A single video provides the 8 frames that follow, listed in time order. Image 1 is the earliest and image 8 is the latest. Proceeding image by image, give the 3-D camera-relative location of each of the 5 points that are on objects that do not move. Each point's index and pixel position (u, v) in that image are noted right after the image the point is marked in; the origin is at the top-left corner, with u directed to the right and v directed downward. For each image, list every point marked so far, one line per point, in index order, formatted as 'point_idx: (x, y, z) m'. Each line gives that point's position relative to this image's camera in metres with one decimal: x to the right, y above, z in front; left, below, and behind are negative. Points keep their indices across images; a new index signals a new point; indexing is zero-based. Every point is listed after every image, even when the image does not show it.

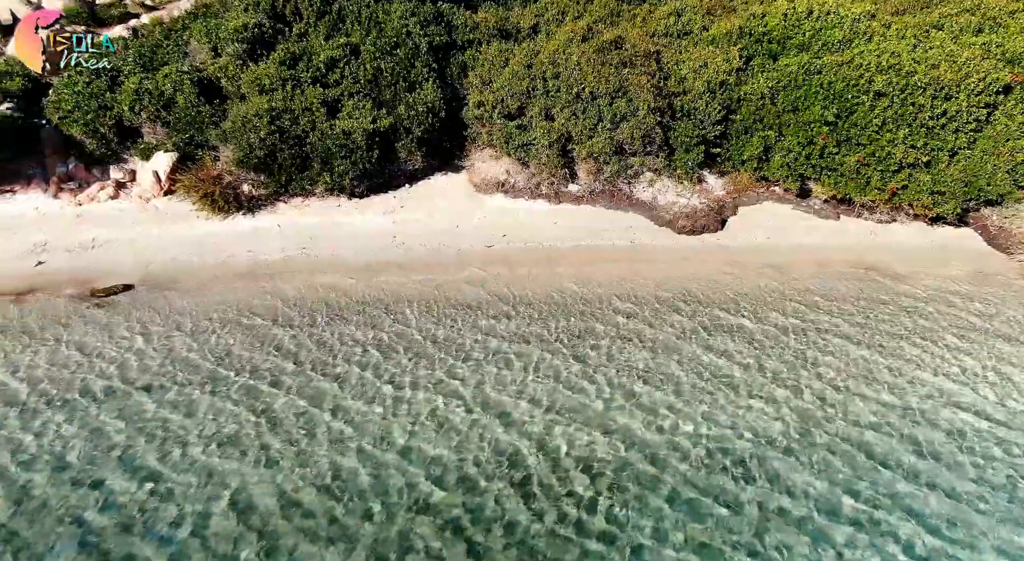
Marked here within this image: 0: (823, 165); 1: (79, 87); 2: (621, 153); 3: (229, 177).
0: (+6.4, +2.4, +11.5) m
1: (-9.4, +4.1, +11.9) m
2: (+2.4, +2.8, +12.1) m
3: (-6.1, +2.2, +11.9) m
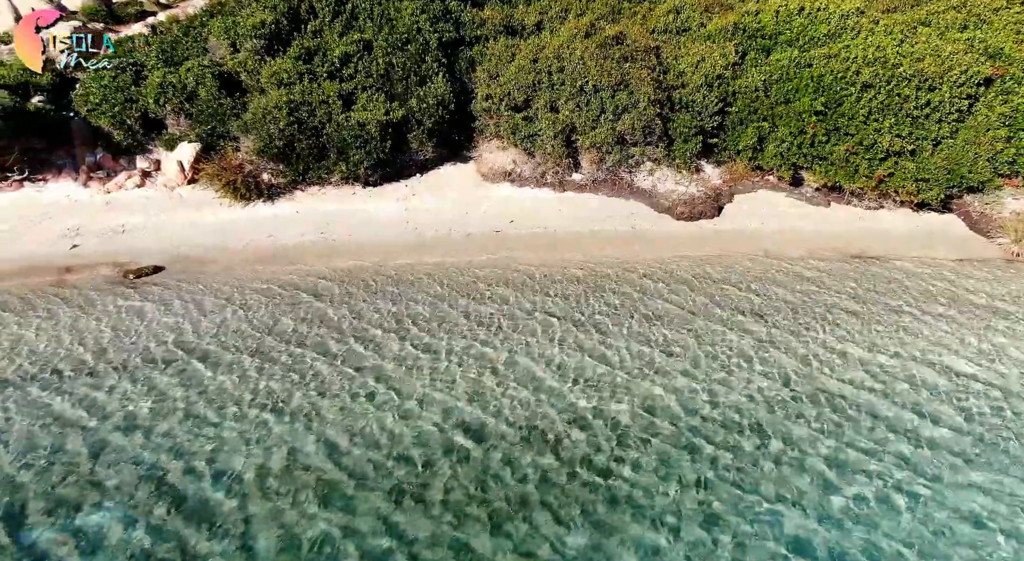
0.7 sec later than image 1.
0: (+6.6, +2.8, +12.1) m
1: (-9.3, +4.5, +12.5) m
2: (+2.6, +3.2, +12.7) m
3: (-5.9, +2.6, +12.5) m
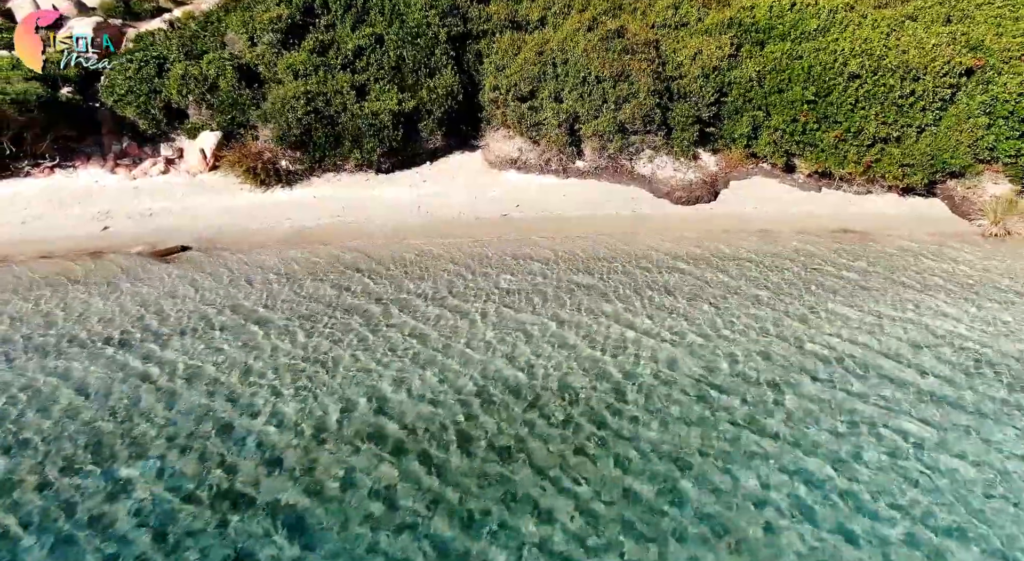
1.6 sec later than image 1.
0: (+6.7, +3.2, +12.7) m
1: (-9.1, +4.9, +13.1) m
2: (+2.7, +3.6, +13.4) m
3: (-5.8, +3.0, +13.1) m
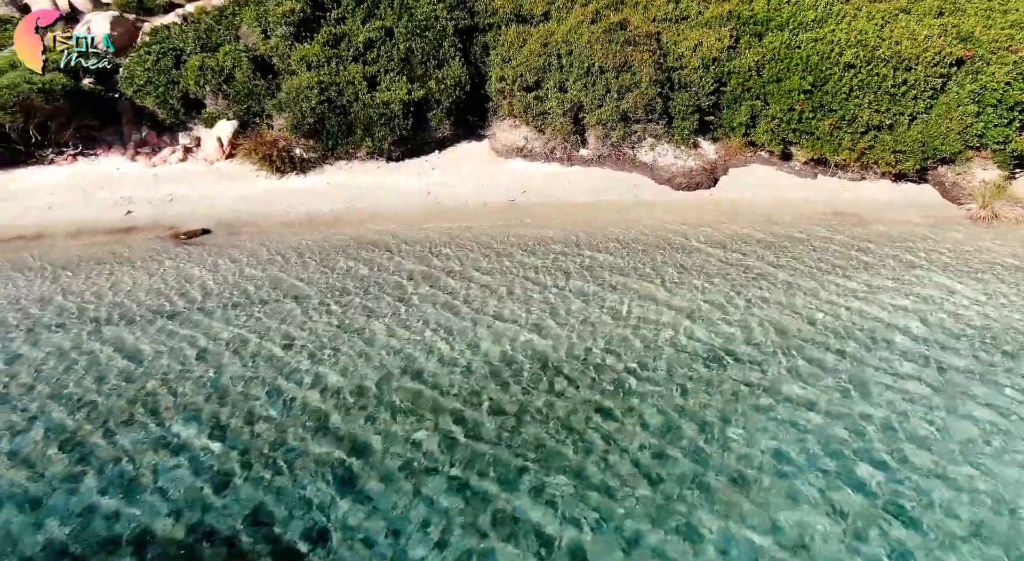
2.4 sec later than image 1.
0: (+6.9, +3.6, +13.2) m
1: (-9.0, +5.3, +13.6) m
2: (+2.9, +4.0, +13.8) m
3: (-5.6, +3.4, +13.6) m
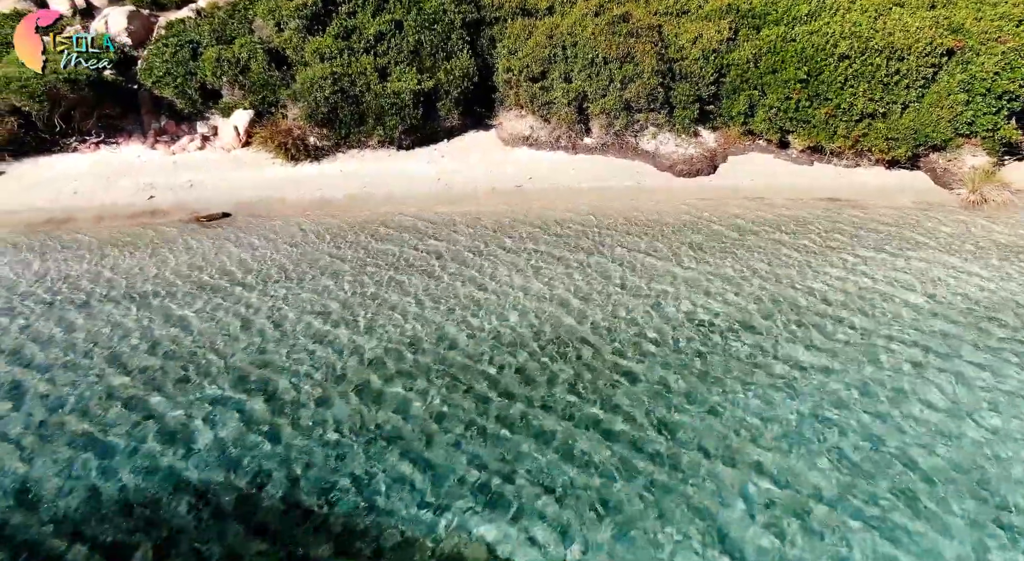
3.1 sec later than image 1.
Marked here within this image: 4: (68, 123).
0: (+7.1, +4.0, +13.7) m
1: (-8.8, +5.7, +14.1) m
2: (+3.0, +4.4, +14.3) m
3: (-5.5, +3.8, +14.1) m
4: (-11.0, +3.9, +13.7) m
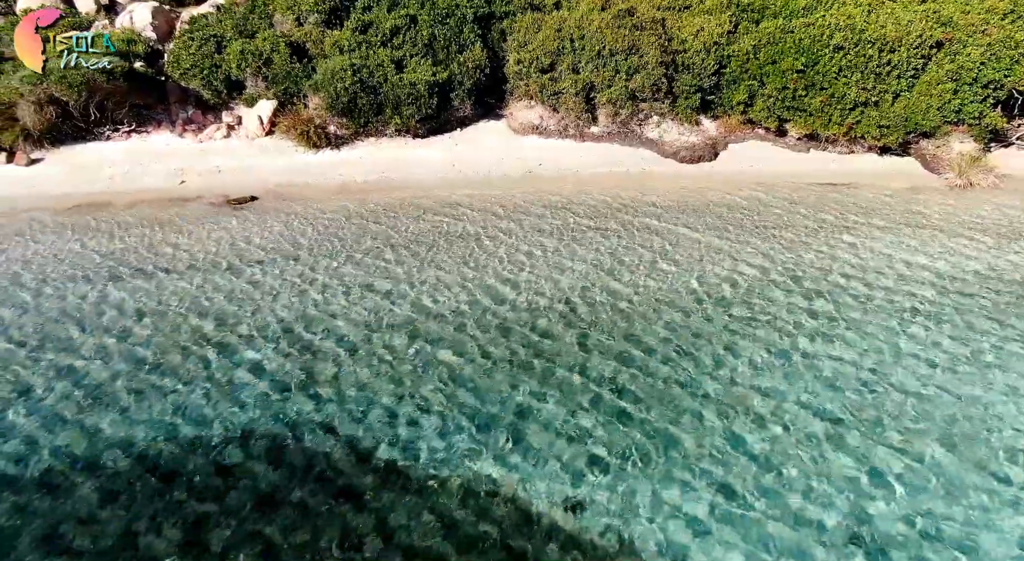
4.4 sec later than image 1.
0: (+7.3, +4.5, +14.4) m
1: (-8.5, +6.2, +14.8) m
2: (+3.3, +4.9, +15.0) m
3: (-5.2, +4.3, +14.8) m
4: (-10.7, +4.4, +14.4) m
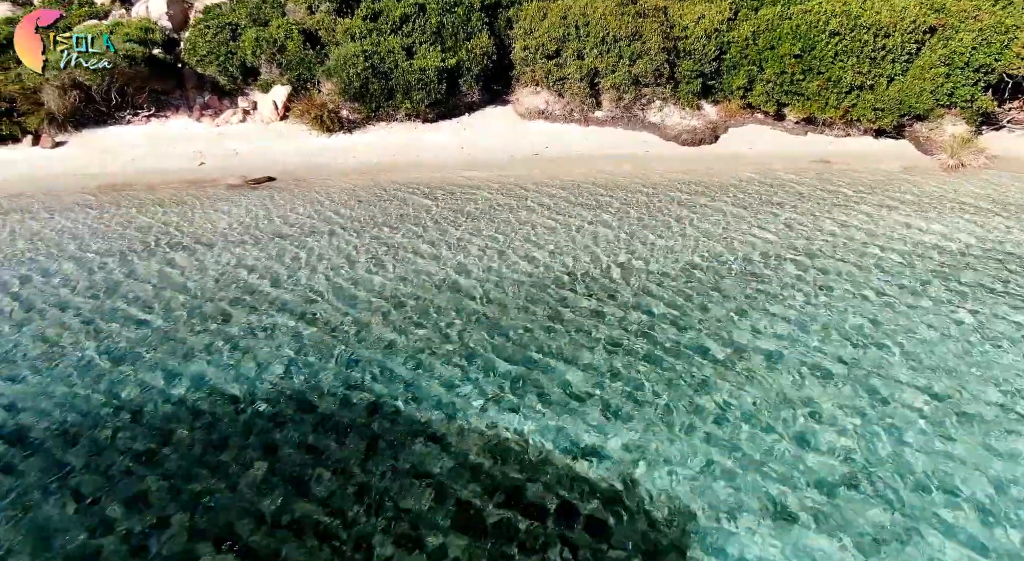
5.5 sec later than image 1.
0: (+7.5, +5.1, +14.8) m
1: (-8.3, +6.8, +15.3) m
2: (+3.5, +5.5, +15.5) m
3: (-5.0, +4.9, +15.3) m
4: (-10.5, +5.0, +14.9) m
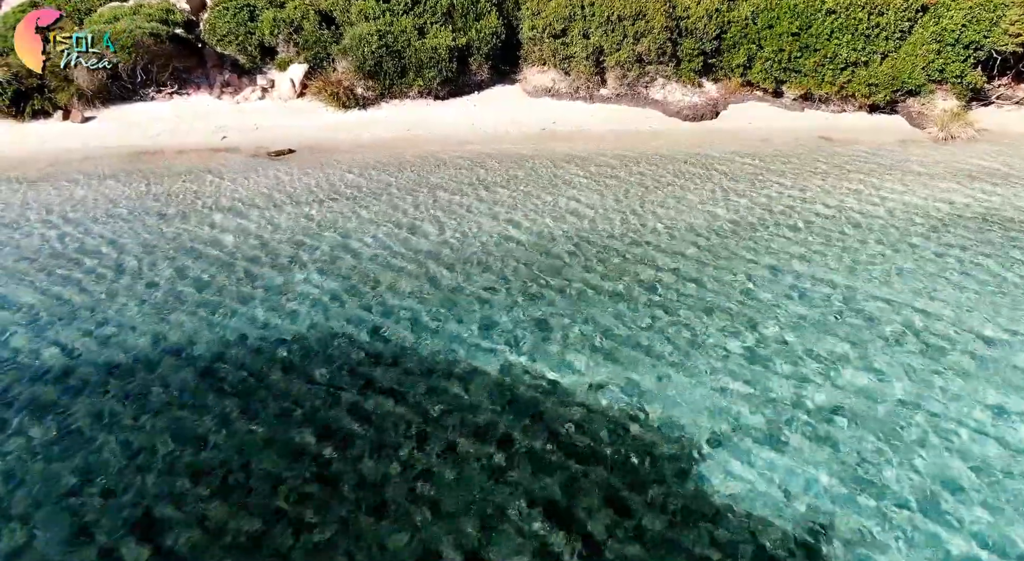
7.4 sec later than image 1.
0: (+7.8, +5.9, +15.4) m
1: (-8.1, +7.6, +15.9) m
2: (+3.8, +6.3, +16.1) m
3: (-4.7, +5.7, +15.9) m
4: (-10.3, +5.8, +15.6) m
